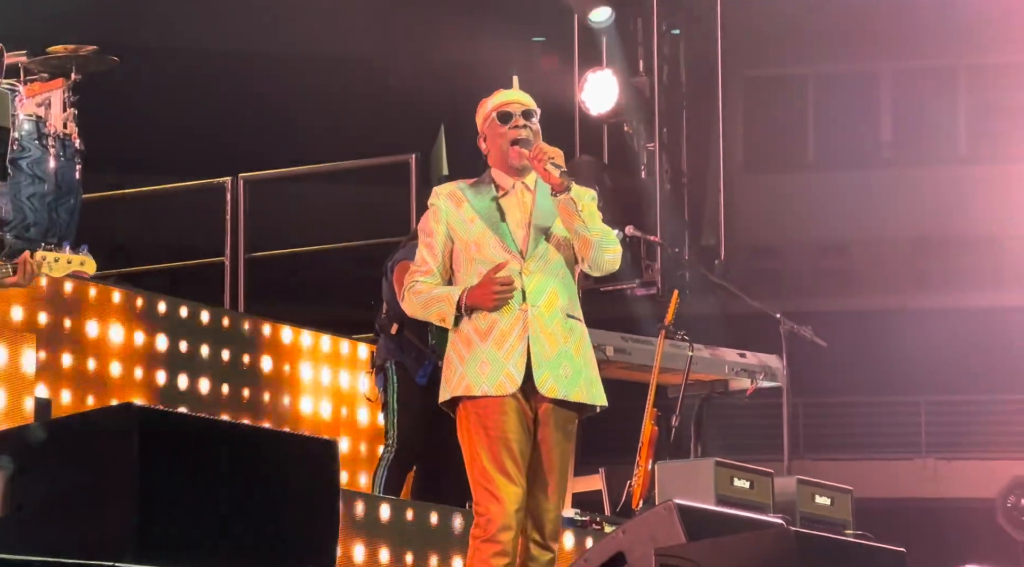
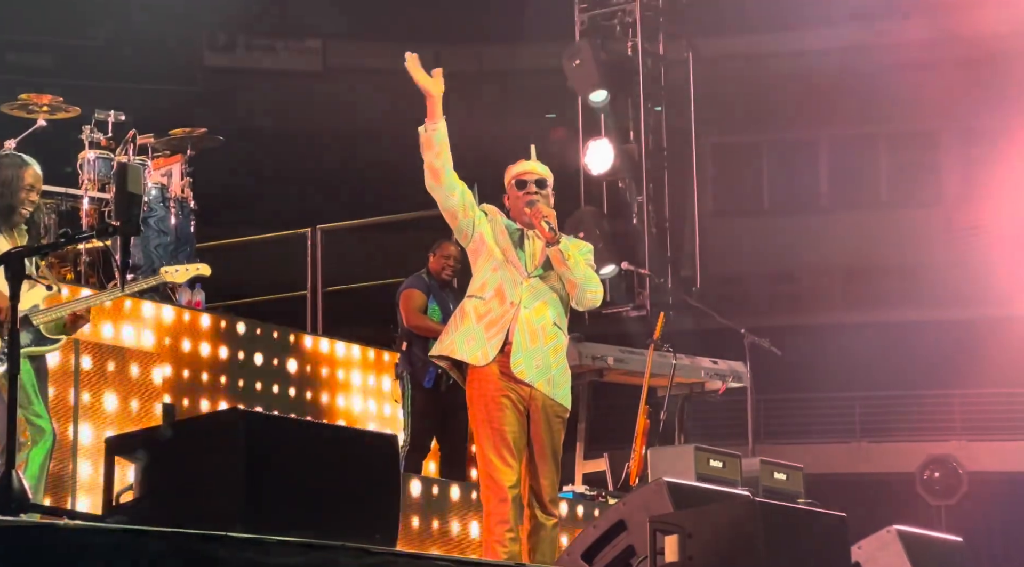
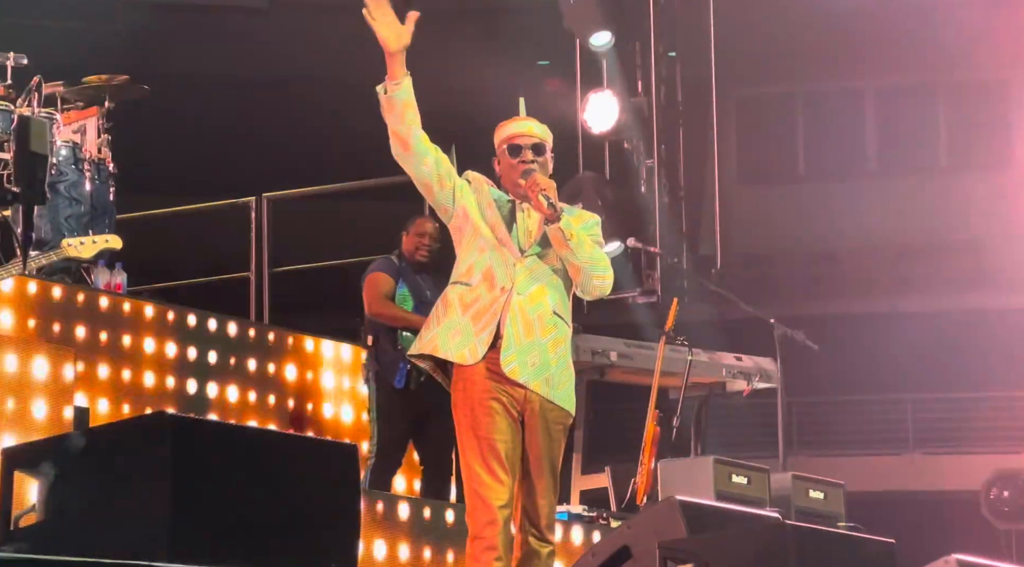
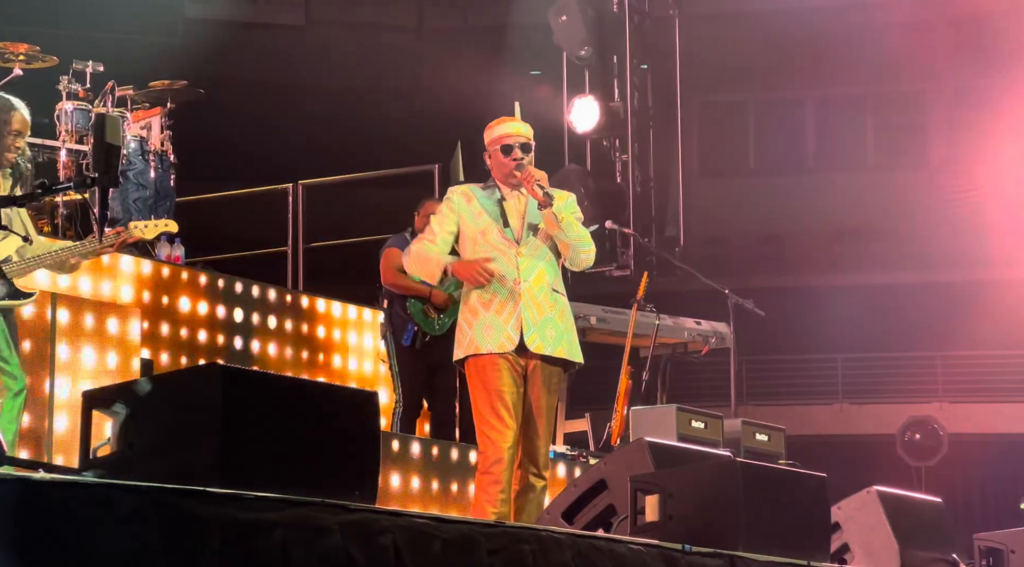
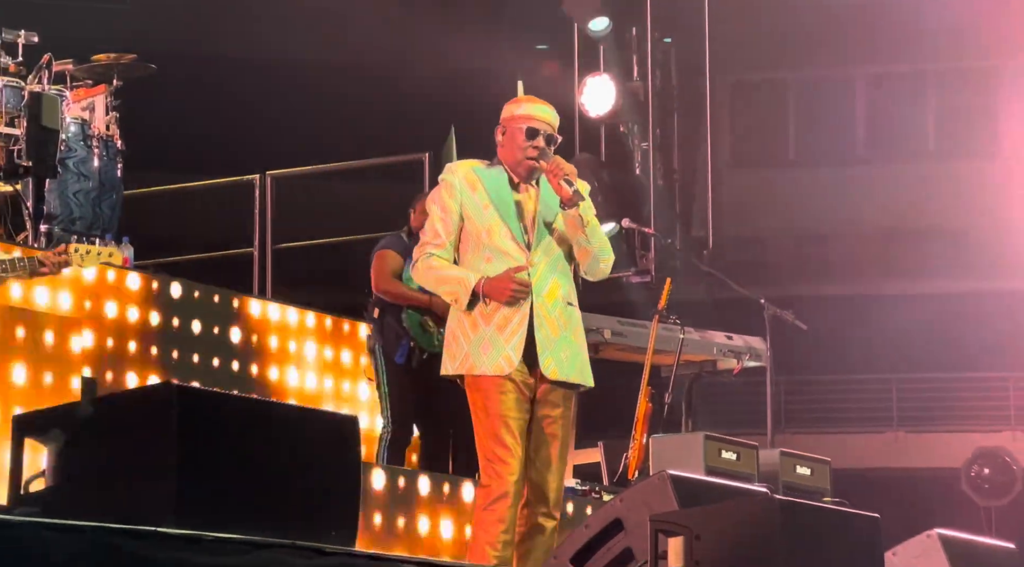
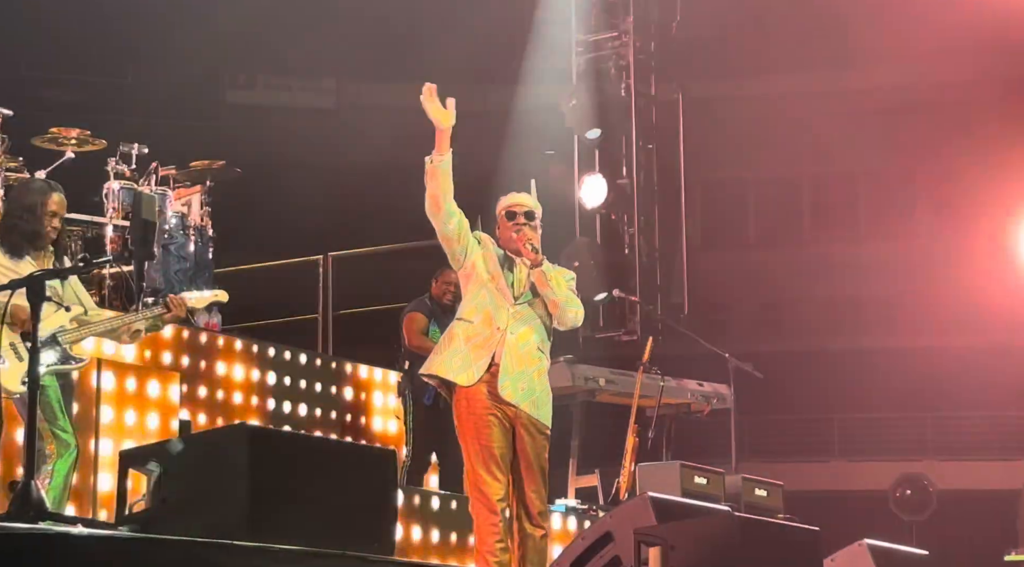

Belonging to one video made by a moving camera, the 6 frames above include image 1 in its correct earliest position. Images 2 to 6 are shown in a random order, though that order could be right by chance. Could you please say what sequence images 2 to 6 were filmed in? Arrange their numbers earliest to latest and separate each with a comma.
5, 4, 3, 2, 6
